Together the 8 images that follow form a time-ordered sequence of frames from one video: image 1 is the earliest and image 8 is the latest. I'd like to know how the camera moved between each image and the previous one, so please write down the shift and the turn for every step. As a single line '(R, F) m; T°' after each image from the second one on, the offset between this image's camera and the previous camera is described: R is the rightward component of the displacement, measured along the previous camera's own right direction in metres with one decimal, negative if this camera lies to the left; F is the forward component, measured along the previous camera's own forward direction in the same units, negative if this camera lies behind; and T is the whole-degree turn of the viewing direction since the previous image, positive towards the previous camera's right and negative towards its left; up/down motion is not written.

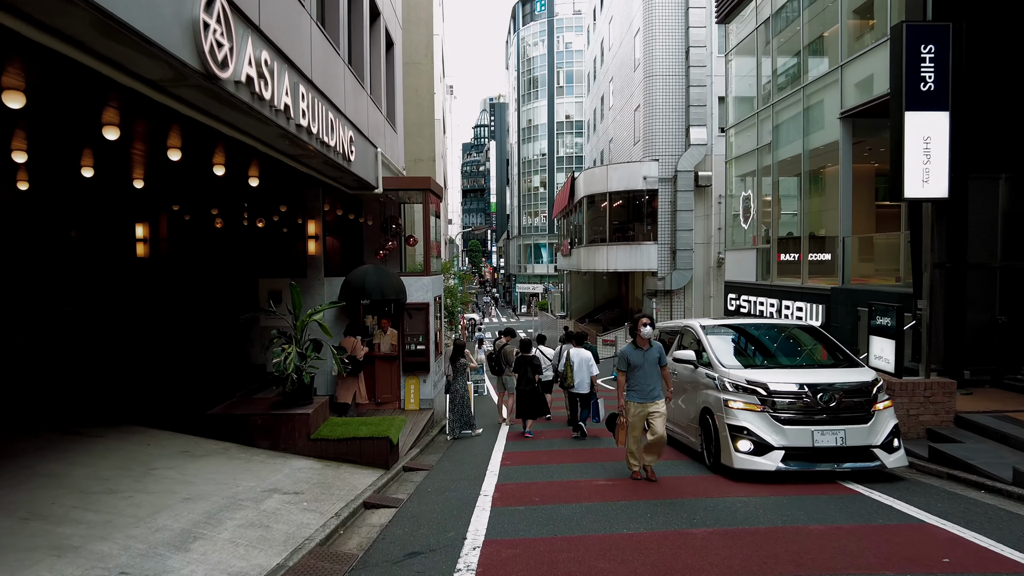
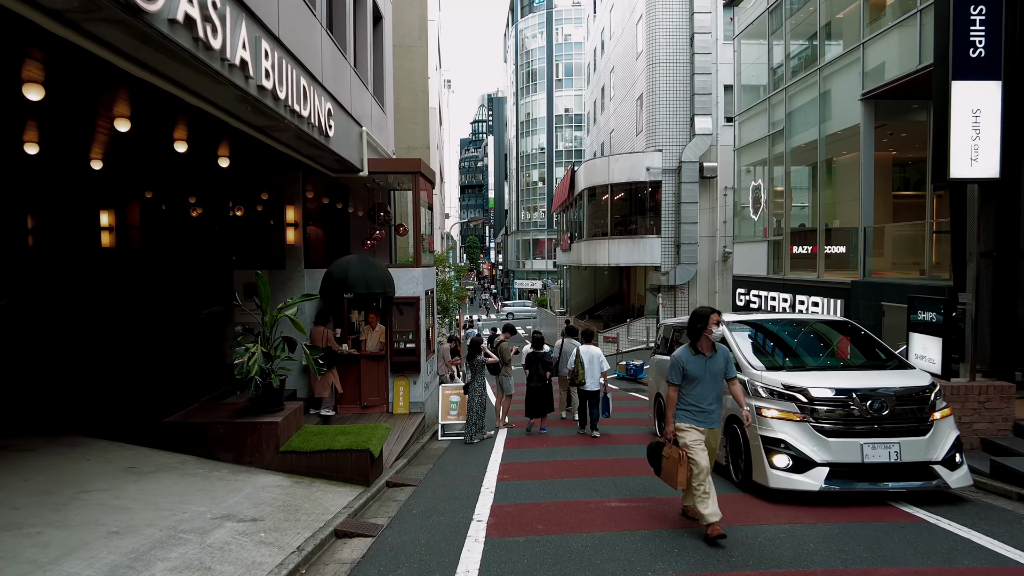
(0.0, +1.0) m; 0°
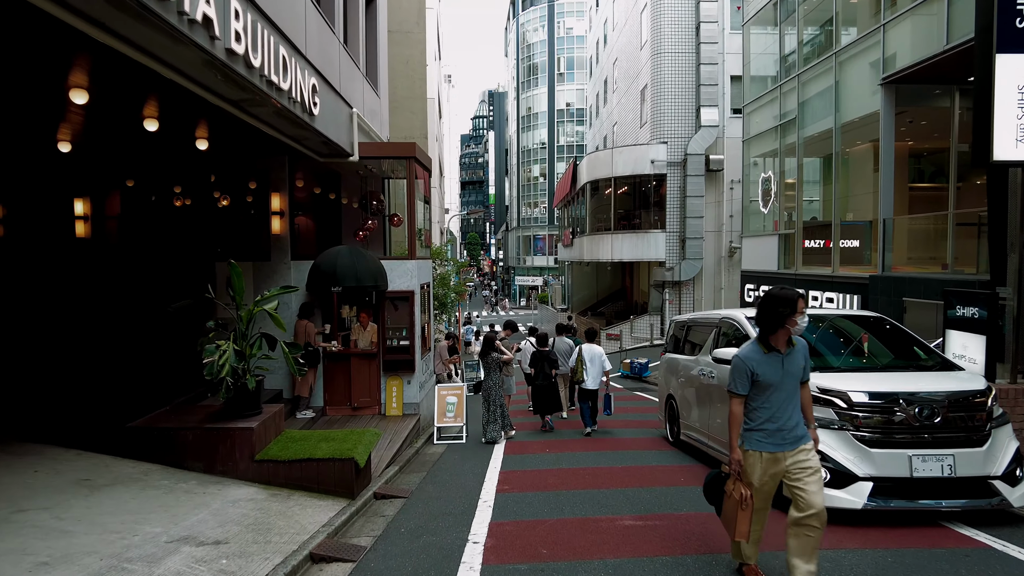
(0.0, +0.7) m; 0°
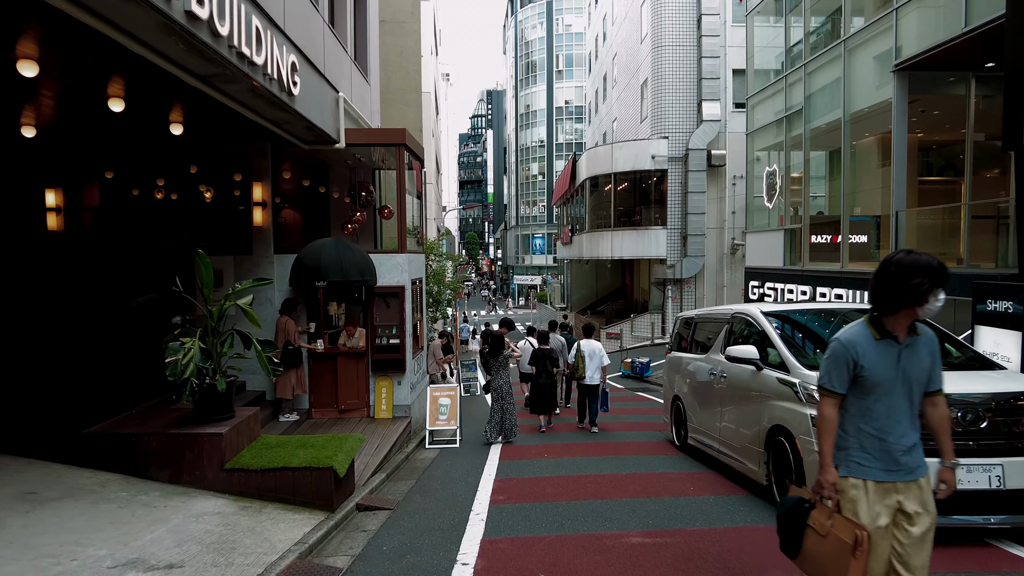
(0.0, +0.6) m; 0°
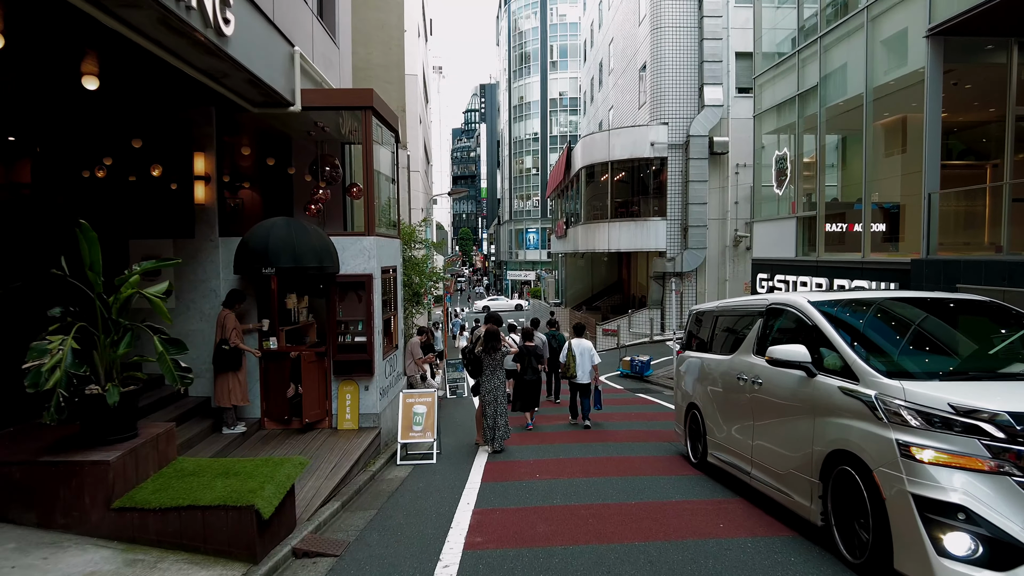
(+0.1, +1.4) m; +1°
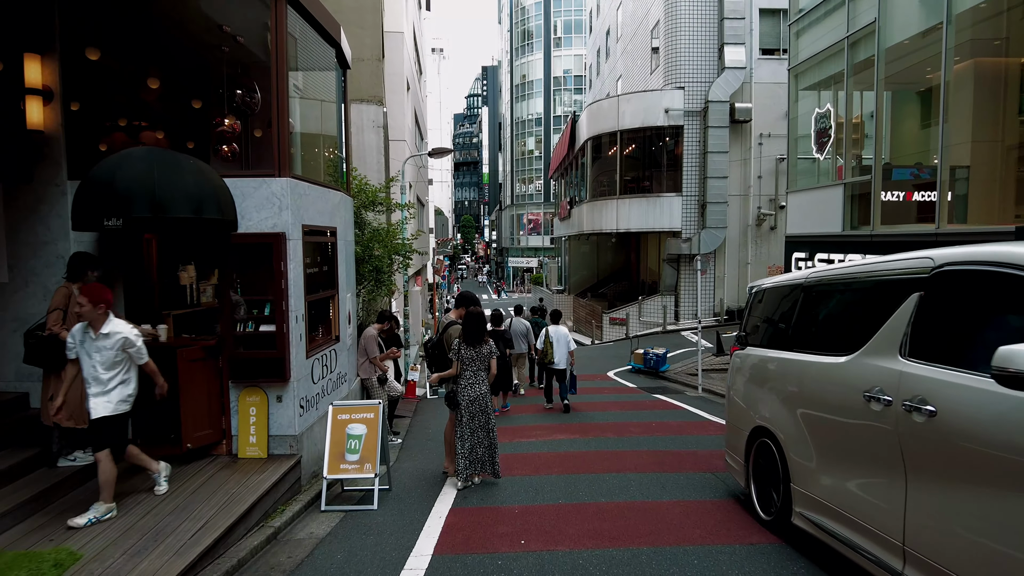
(+0.2, +2.6) m; 0°
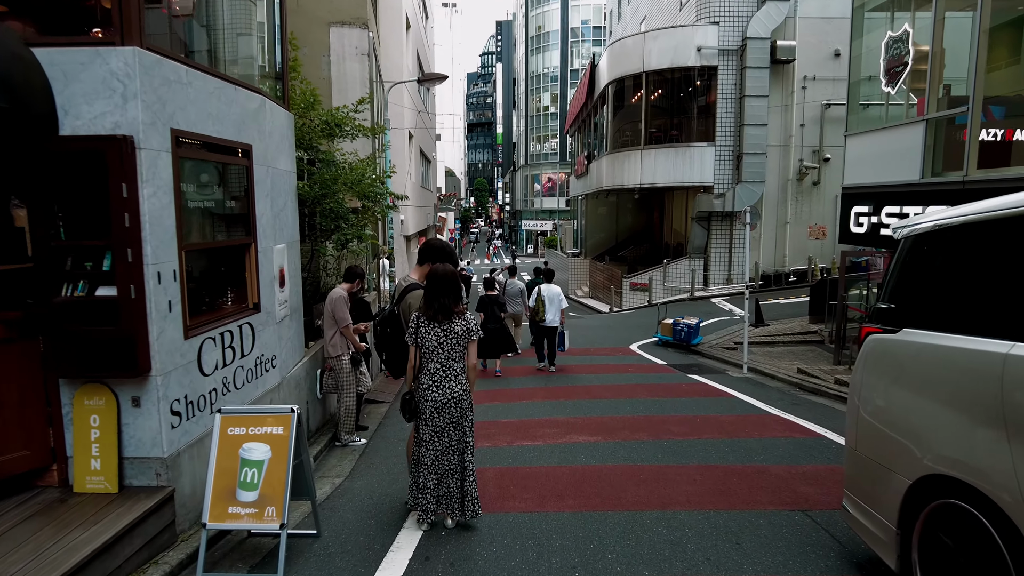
(+0.1, +2.2) m; -1°
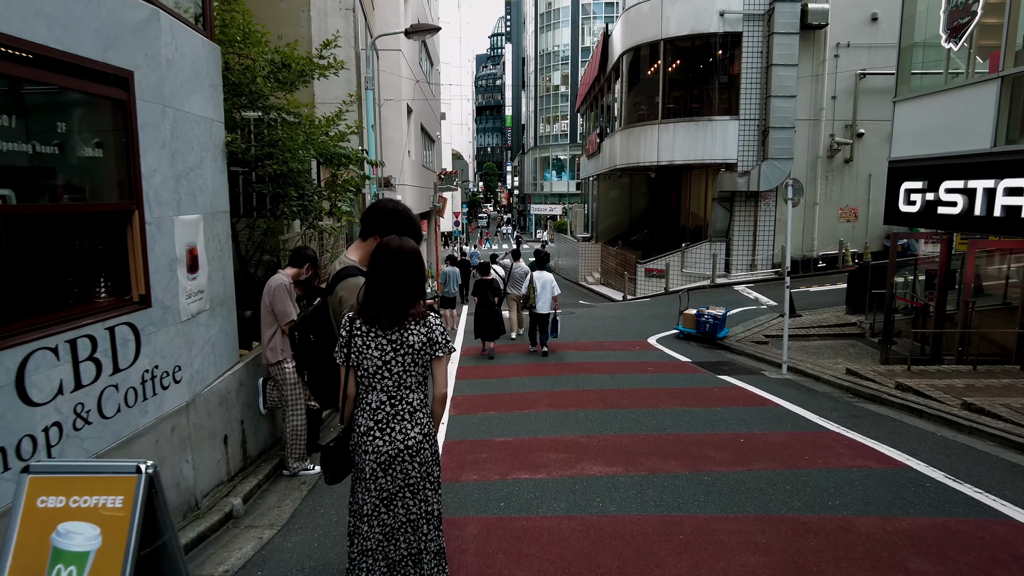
(+0.1, +1.4) m; -1°
